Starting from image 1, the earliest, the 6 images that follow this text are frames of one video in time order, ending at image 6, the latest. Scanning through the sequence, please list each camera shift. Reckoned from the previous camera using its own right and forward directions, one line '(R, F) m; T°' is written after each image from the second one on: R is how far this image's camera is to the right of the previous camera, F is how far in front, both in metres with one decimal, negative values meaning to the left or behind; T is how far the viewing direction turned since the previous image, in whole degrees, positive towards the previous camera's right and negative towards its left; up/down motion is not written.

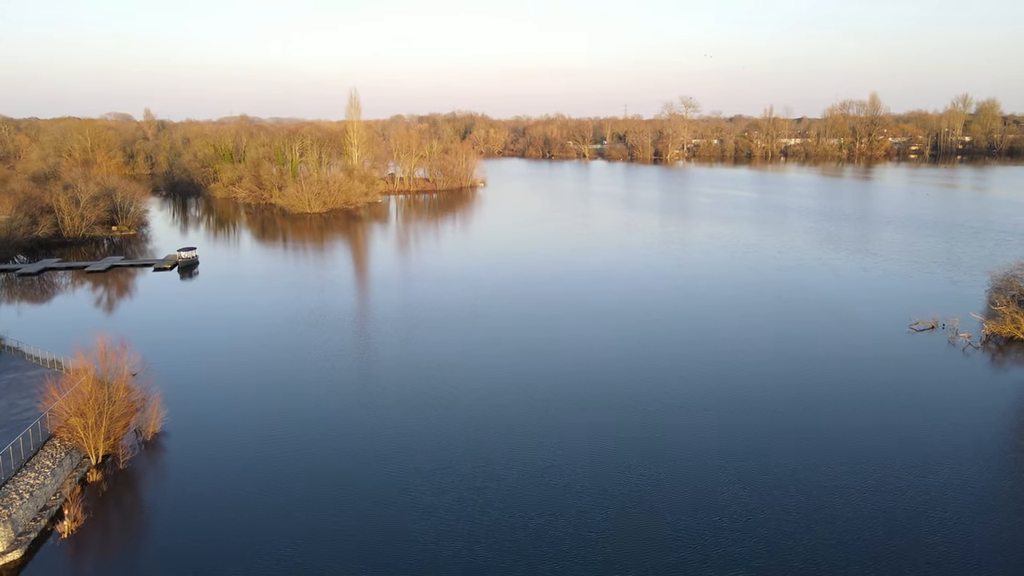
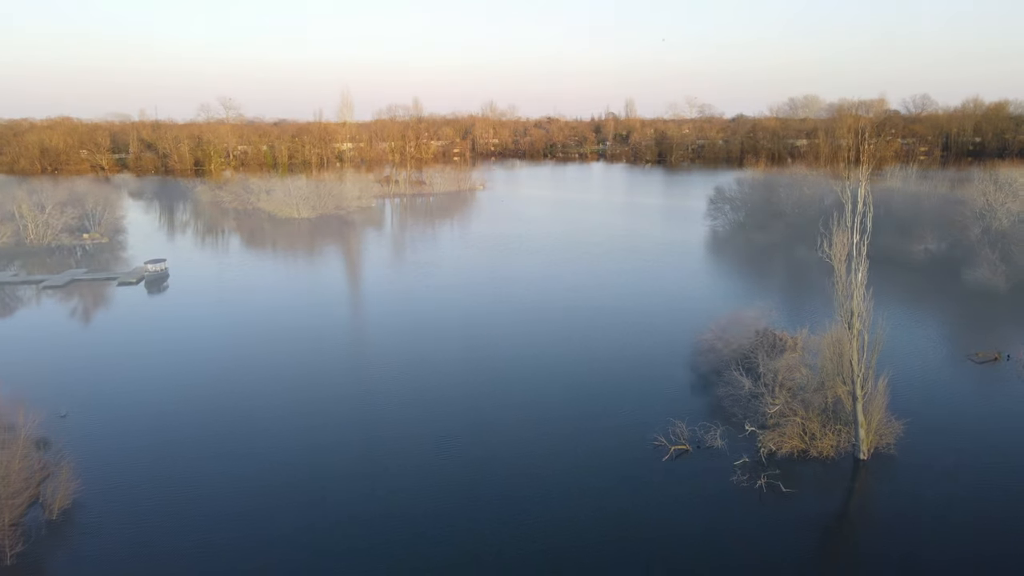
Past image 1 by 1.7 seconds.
(+0.1, +2.1) m; 0°
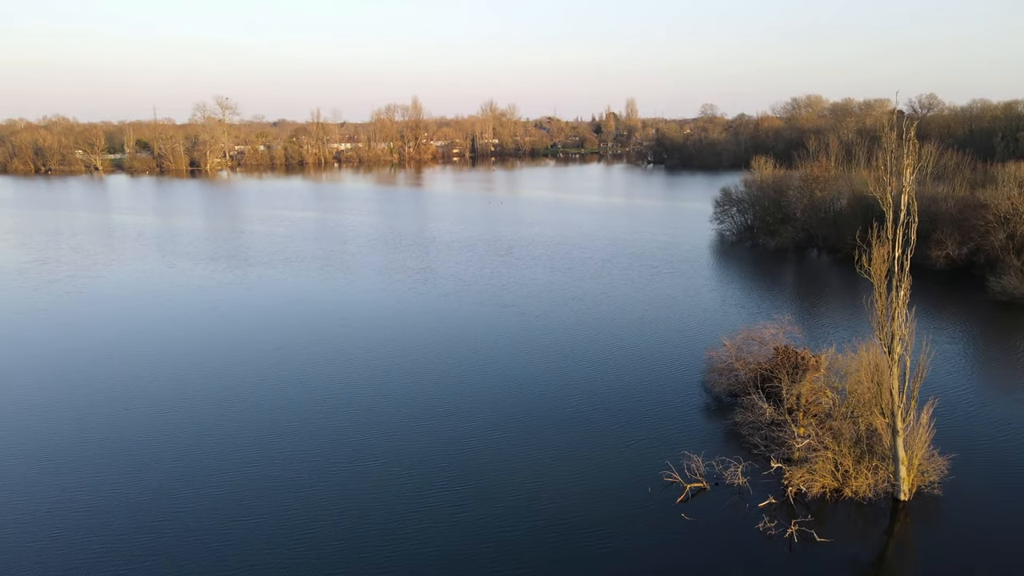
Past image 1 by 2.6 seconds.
(+0.1, +1.2) m; 0°
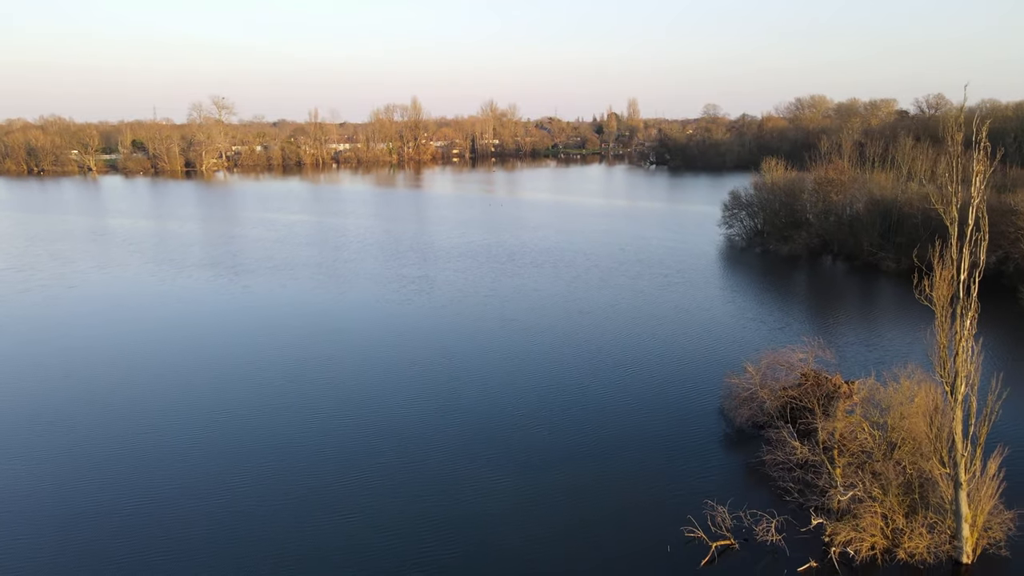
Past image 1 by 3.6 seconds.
(0.0, +1.4) m; 0°
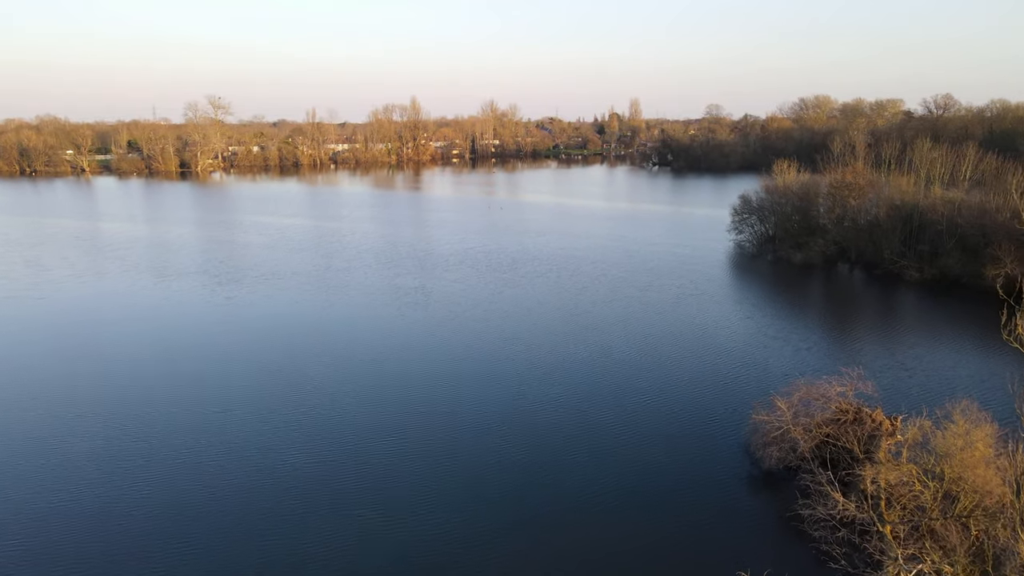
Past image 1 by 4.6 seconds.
(0.0, +1.4) m; 0°
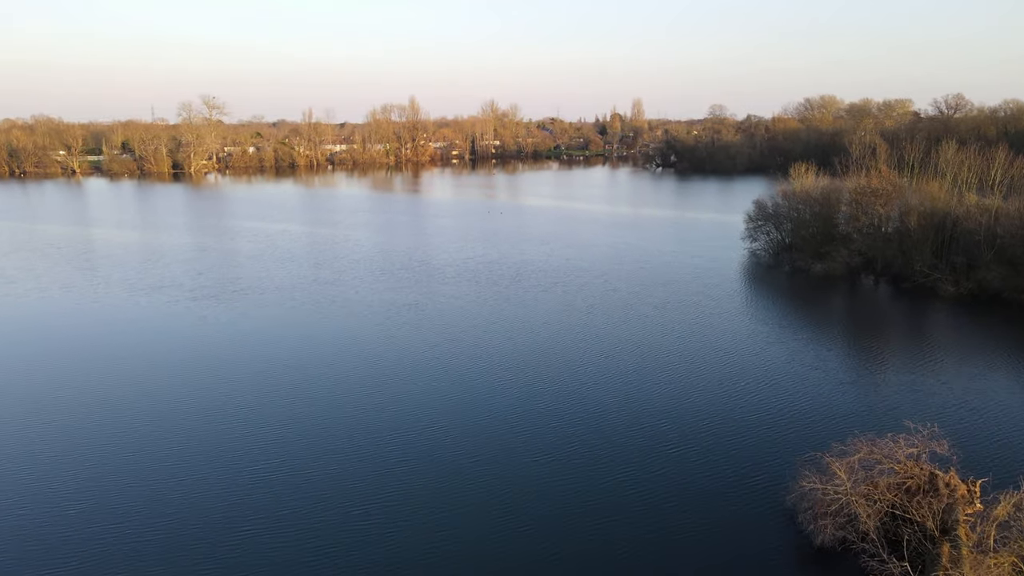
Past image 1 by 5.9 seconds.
(0.0, +1.9) m; 0°
